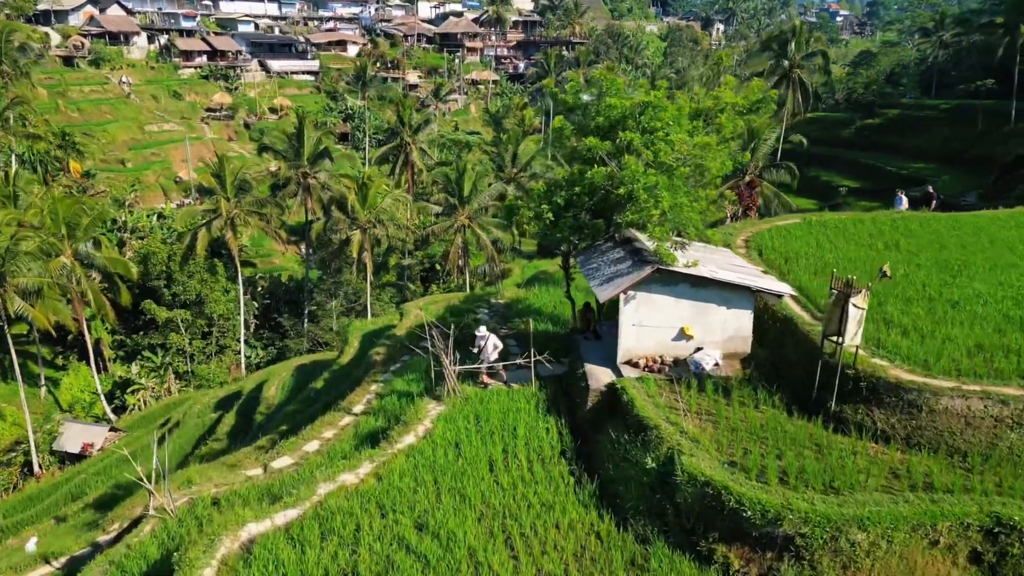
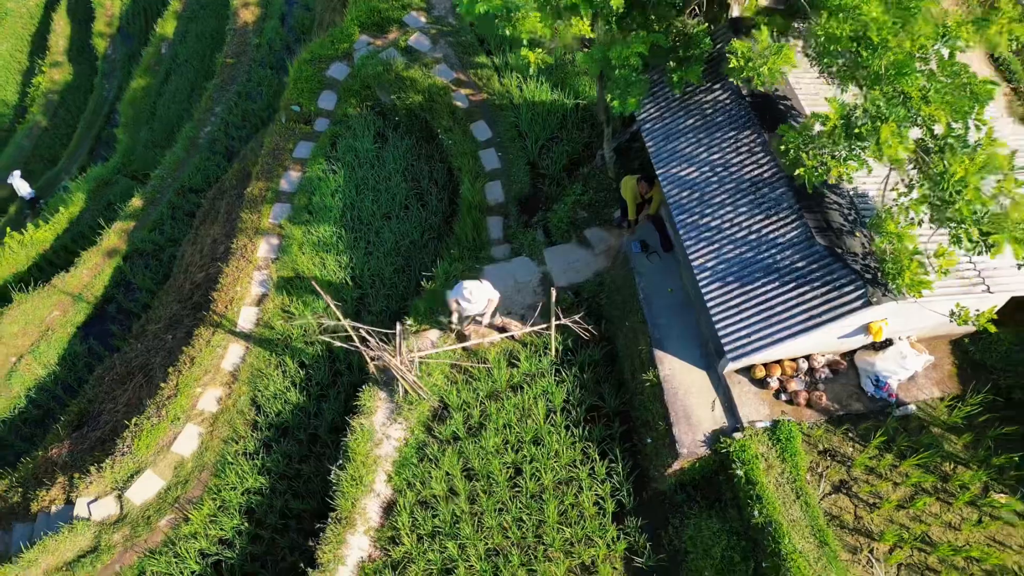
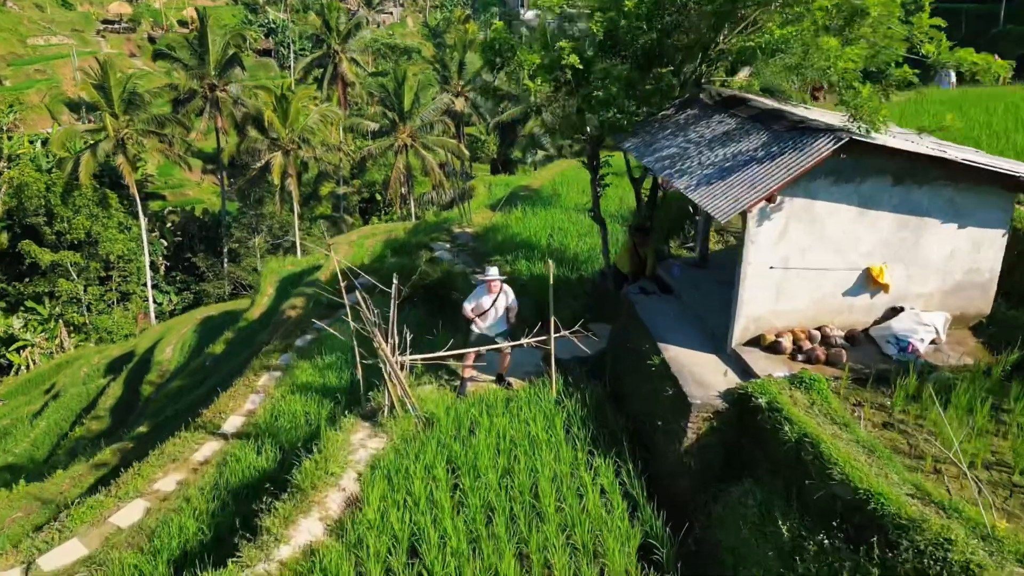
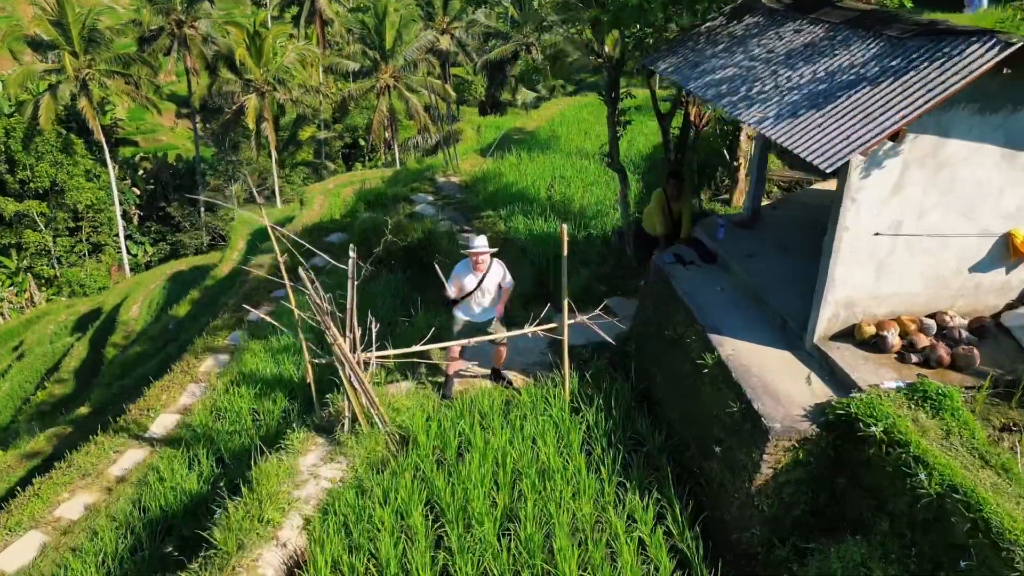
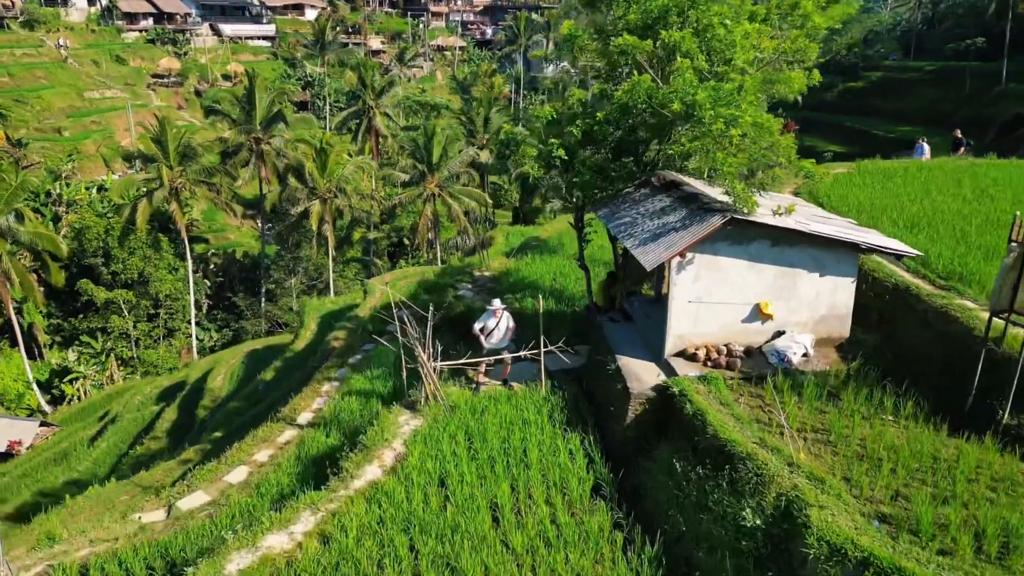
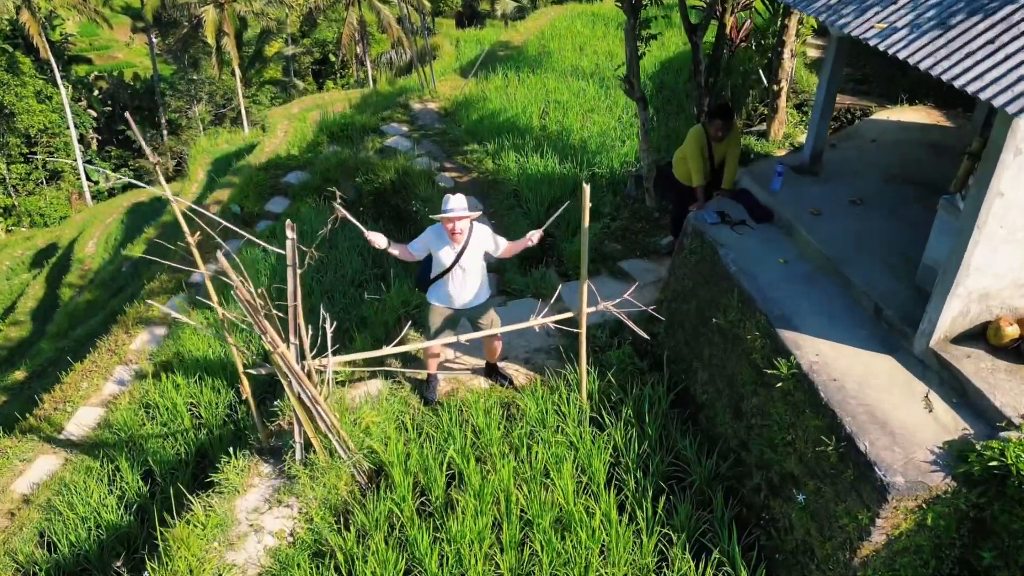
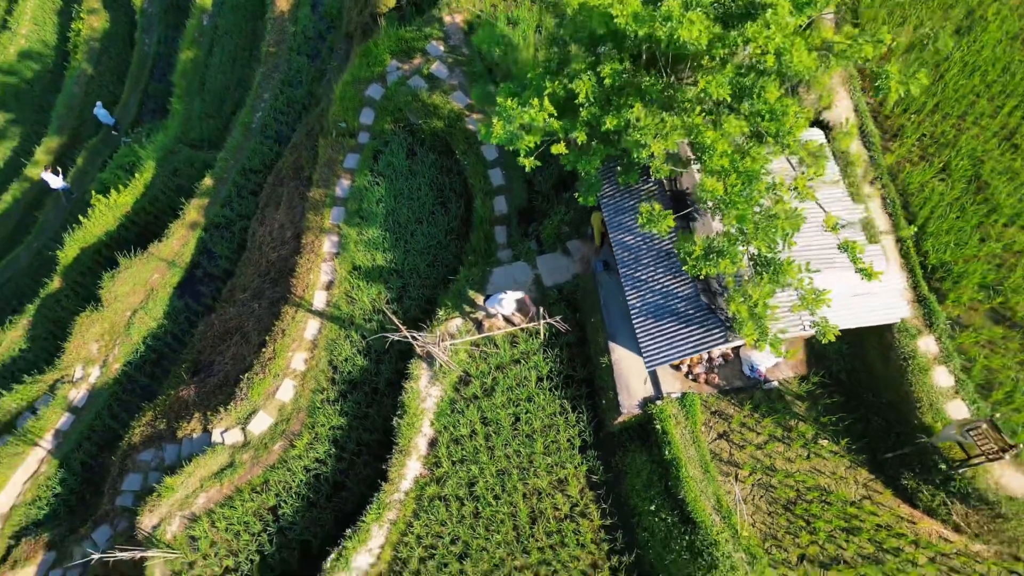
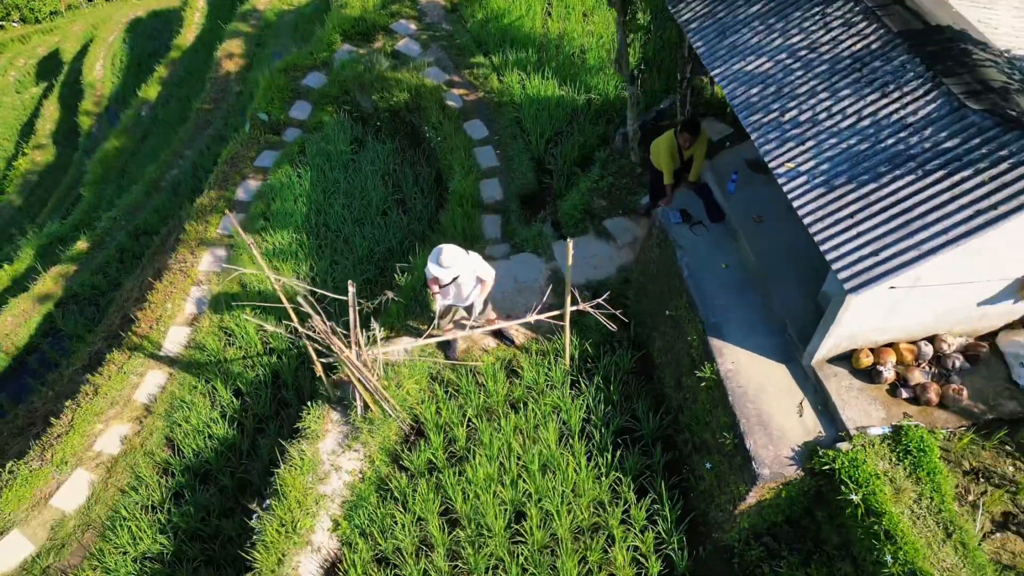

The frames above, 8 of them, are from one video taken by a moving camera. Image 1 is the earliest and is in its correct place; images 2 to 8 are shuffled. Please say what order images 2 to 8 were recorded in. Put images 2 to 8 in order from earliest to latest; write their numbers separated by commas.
5, 3, 4, 6, 8, 2, 7
